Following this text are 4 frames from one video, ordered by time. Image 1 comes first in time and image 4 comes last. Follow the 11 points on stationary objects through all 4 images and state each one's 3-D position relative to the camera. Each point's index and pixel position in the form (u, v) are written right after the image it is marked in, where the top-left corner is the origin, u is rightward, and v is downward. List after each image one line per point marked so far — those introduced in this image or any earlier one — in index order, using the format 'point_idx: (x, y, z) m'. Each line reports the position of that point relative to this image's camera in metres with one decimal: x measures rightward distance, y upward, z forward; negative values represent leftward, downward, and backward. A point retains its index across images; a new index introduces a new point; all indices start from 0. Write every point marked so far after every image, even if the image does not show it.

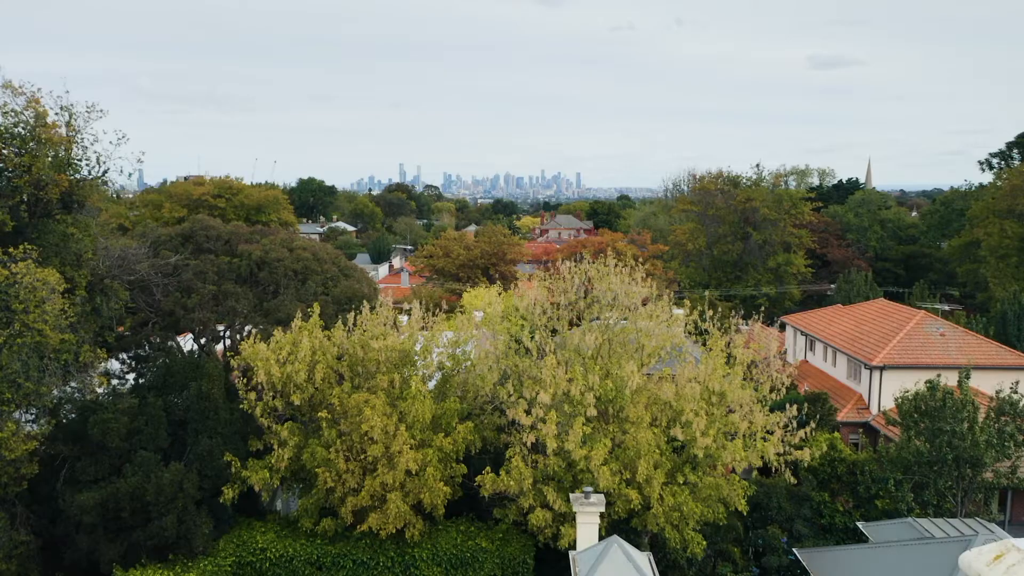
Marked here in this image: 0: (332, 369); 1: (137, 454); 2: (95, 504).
0: (-3.8, -1.7, +15.0) m
1: (-7.3, -3.2, +13.8) m
2: (-7.7, -4.1, +13.1) m
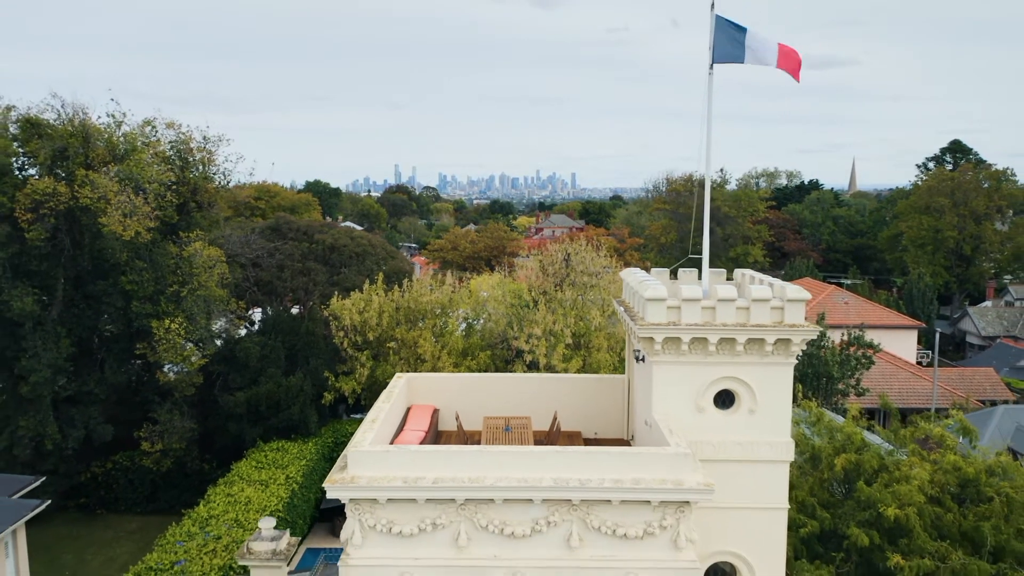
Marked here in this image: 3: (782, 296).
0: (-3.7, -0.8, +22.0) m
1: (-7.1, -2.4, +20.7) m
2: (-7.6, -3.2, +20.1) m
3: (+2.8, -0.1, +7.2) m
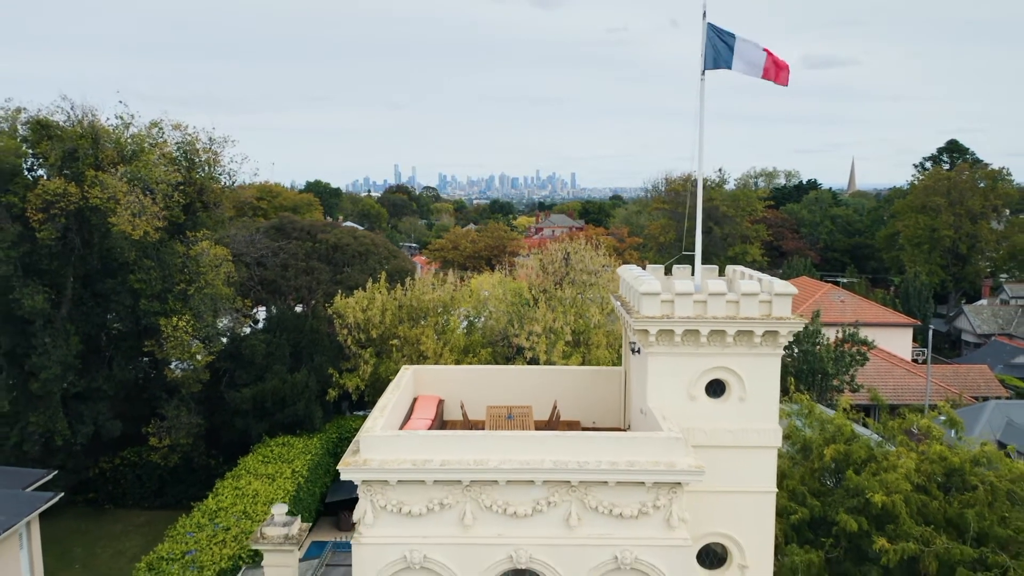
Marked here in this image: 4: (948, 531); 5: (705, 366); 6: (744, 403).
0: (-3.7, -0.8, +22.4) m
1: (-7.1, -2.3, +21.1) m
2: (-7.6, -3.2, +20.5) m
3: (+2.8, 0.0, +7.6) m
4: (+6.6, -3.7, +10.6) m
5: (+2.1, -0.9, +7.7) m
6: (+2.5, -1.3, +7.8) m
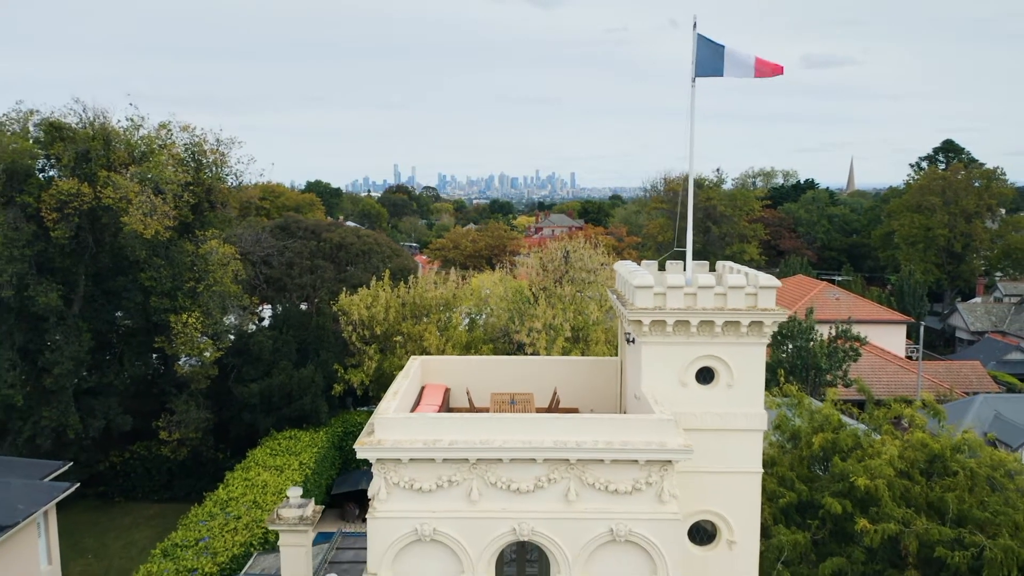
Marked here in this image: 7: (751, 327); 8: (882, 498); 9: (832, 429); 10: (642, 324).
0: (-3.6, -0.7, +22.9) m
1: (-7.1, -2.3, +21.7) m
2: (-7.5, -3.1, +21.0) m
3: (+2.8, 0.0, +8.2) m
4: (+6.6, -3.6, +11.2) m
5: (+2.1, -0.8, +8.2) m
6: (+2.6, -1.2, +8.3) m
7: (+2.8, -0.5, +8.1) m
8: (+5.7, -3.2, +10.8) m
9: (+5.6, -2.5, +12.5) m
10: (+1.5, -0.4, +8.1) m
